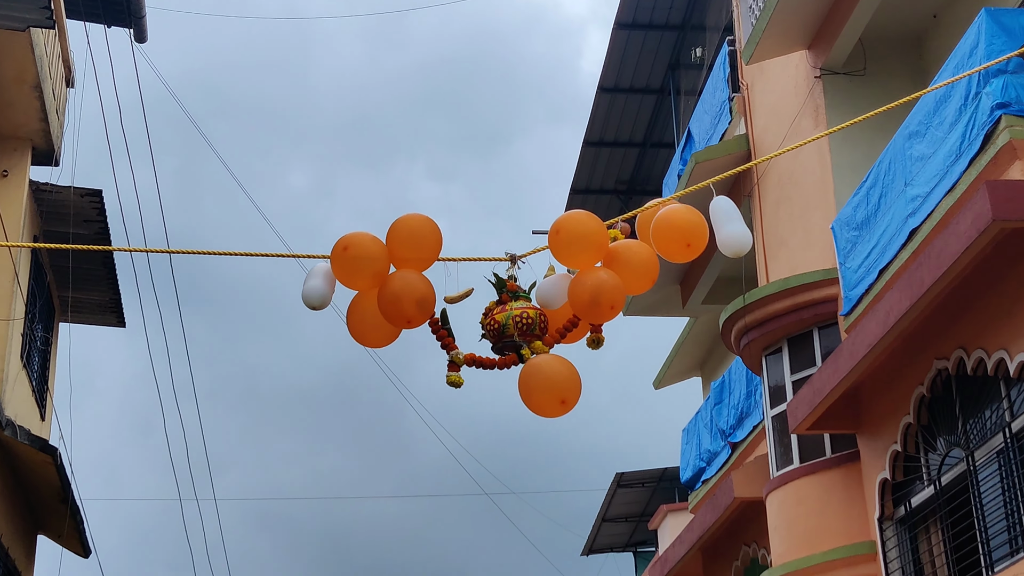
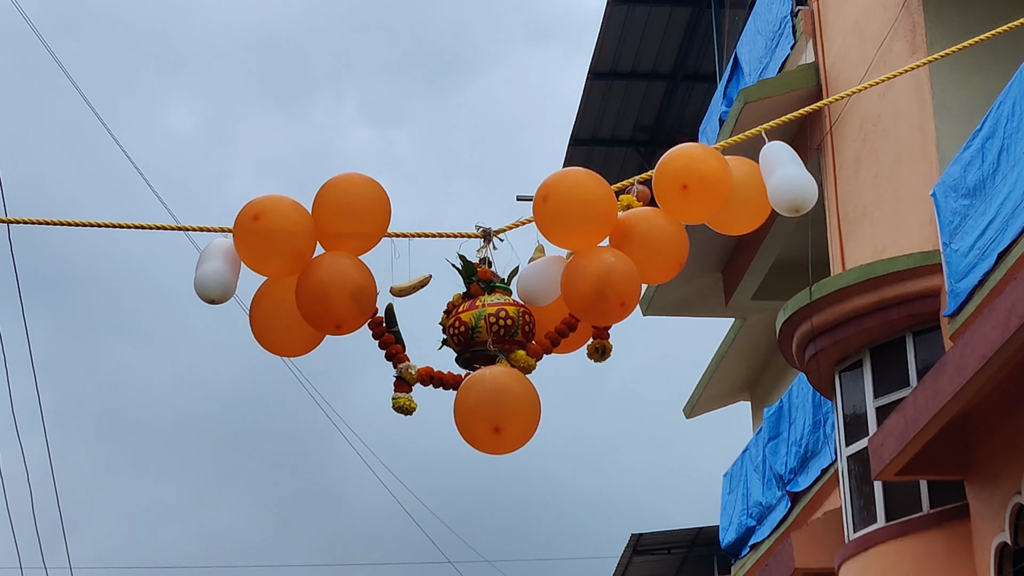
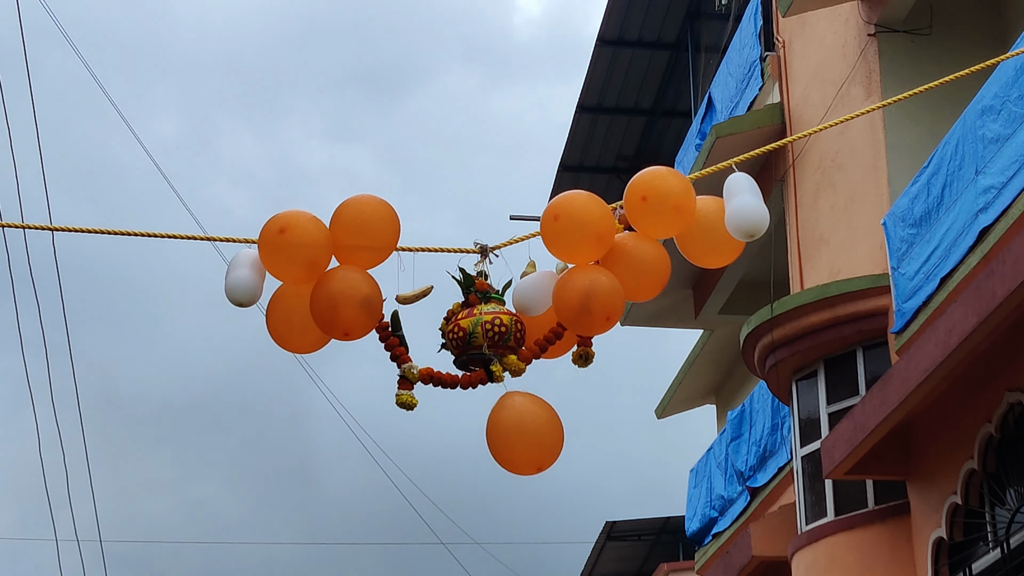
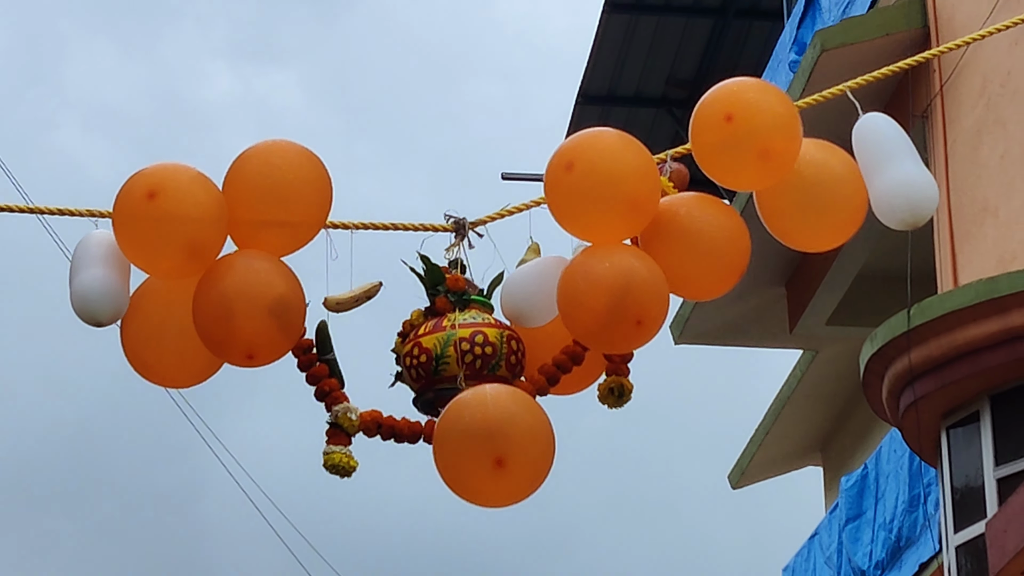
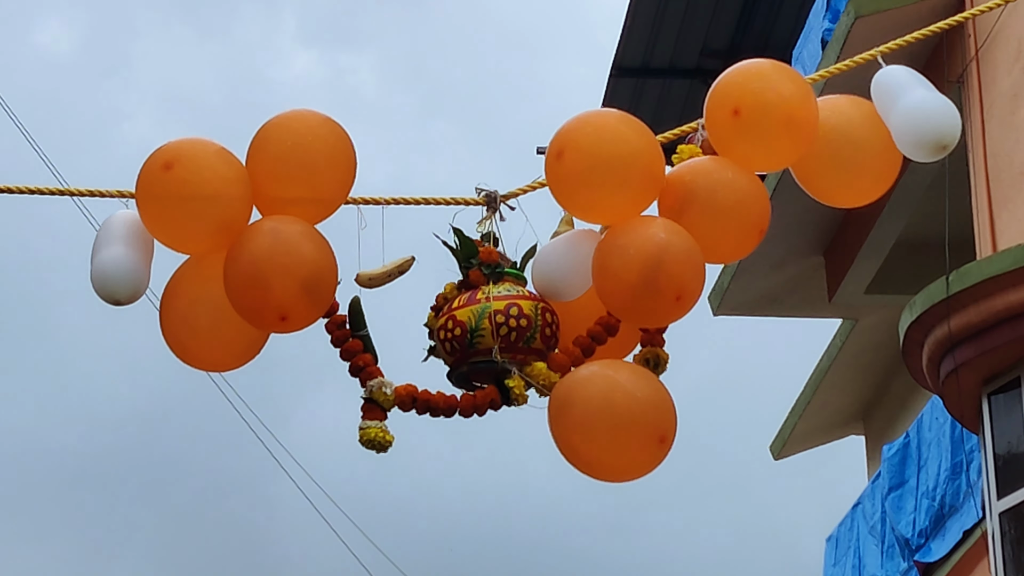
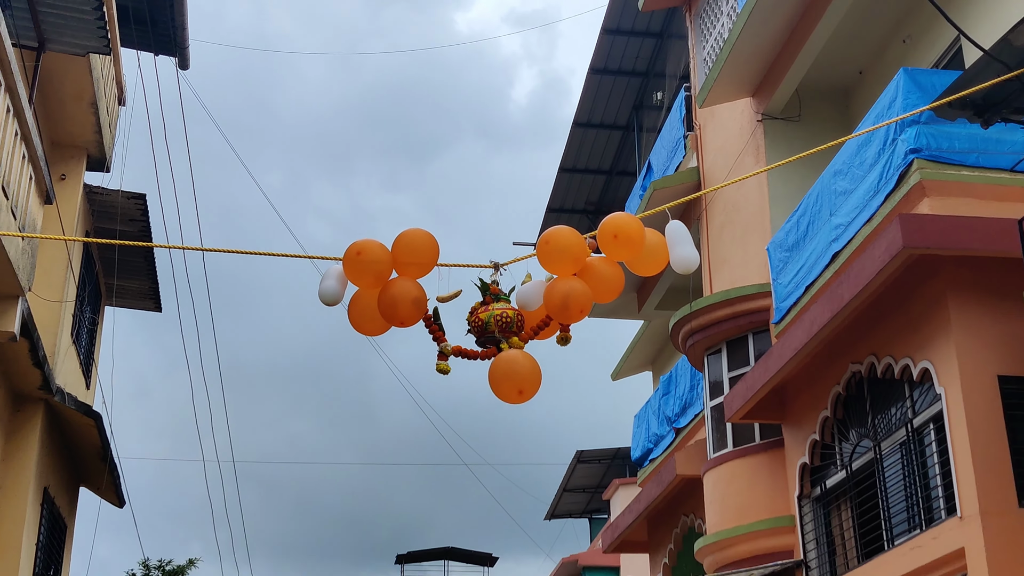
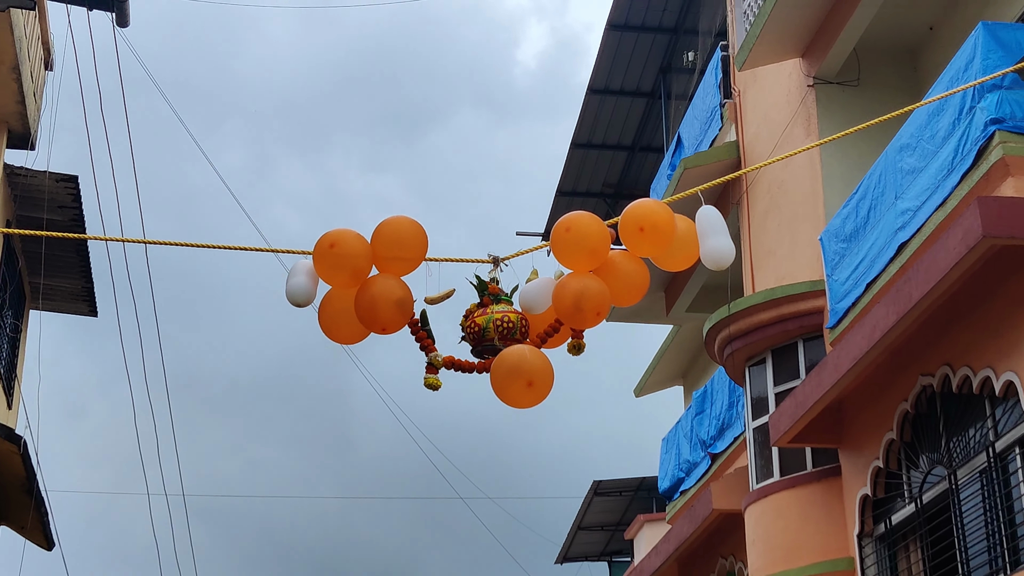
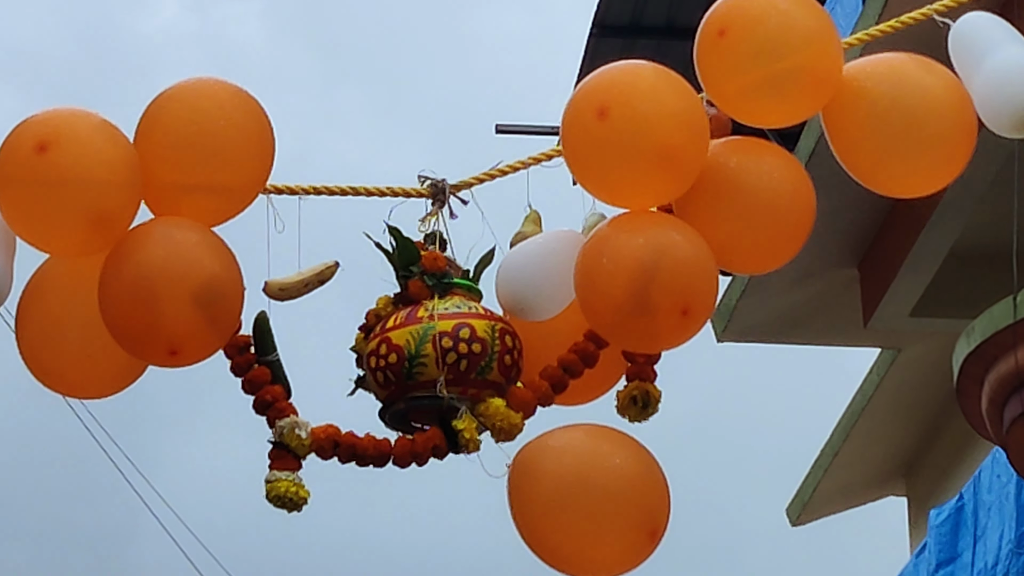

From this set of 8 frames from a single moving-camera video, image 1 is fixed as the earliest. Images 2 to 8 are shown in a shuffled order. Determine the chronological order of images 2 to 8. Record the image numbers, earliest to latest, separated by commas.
2, 5, 8, 4, 3, 7, 6
